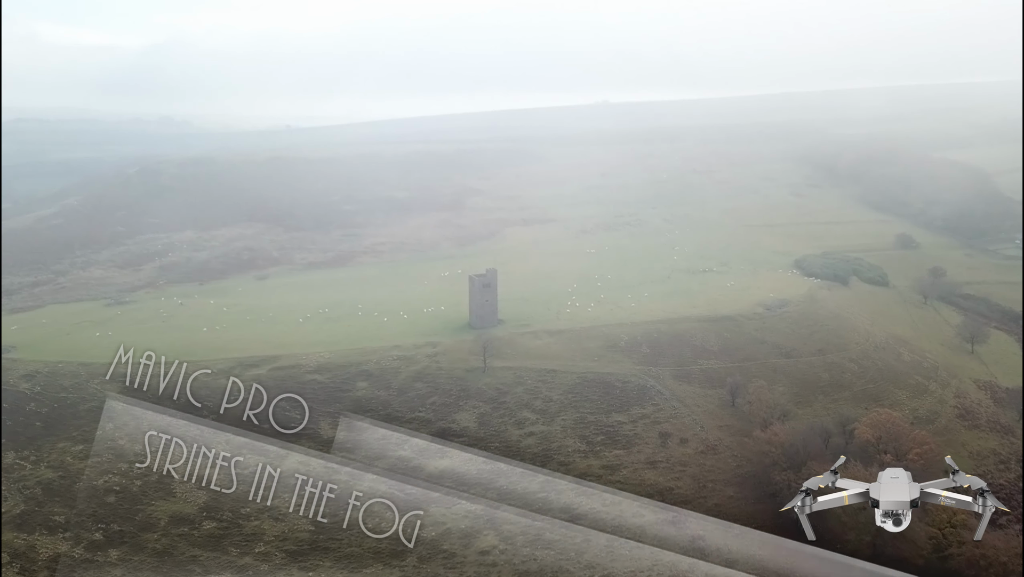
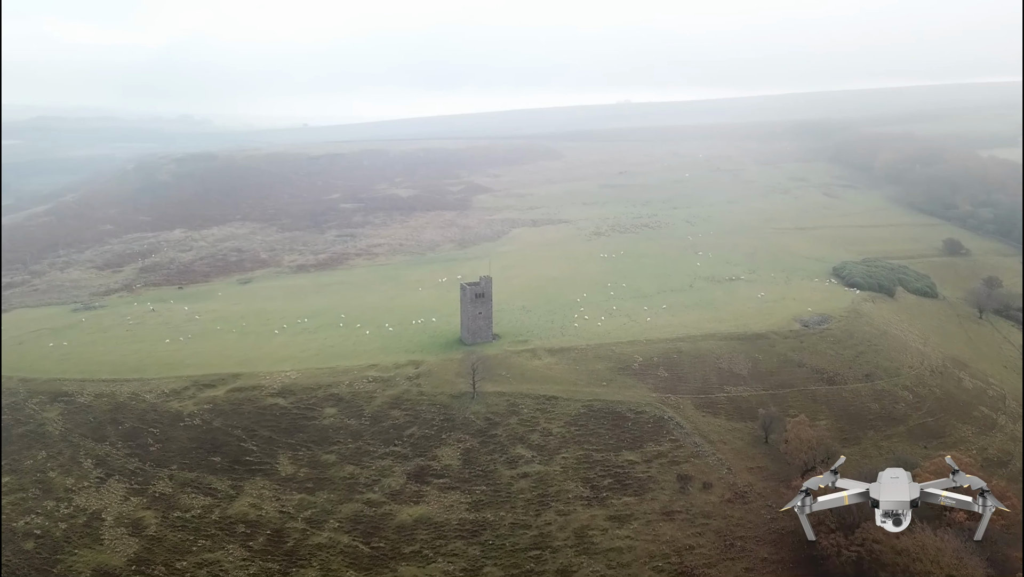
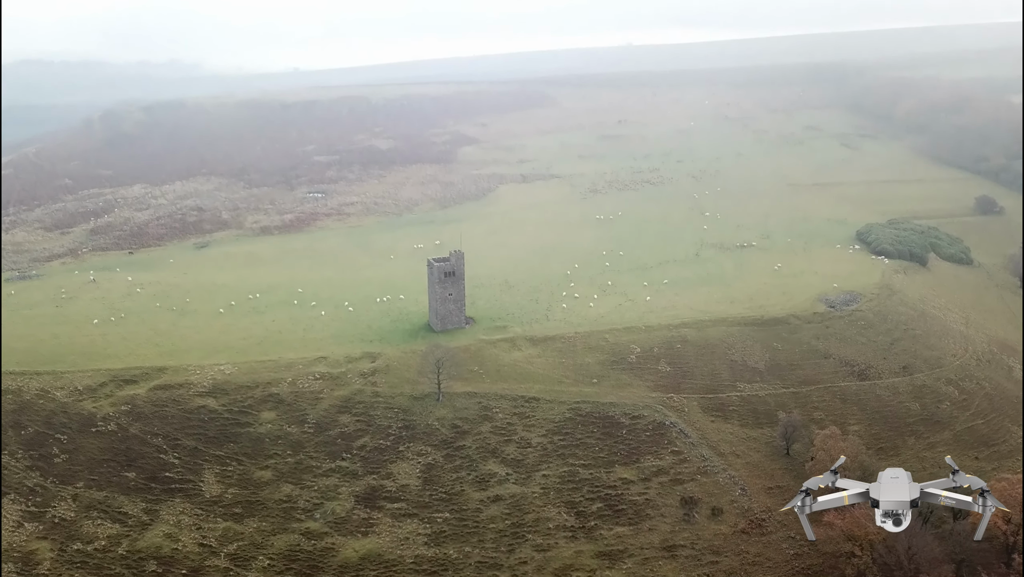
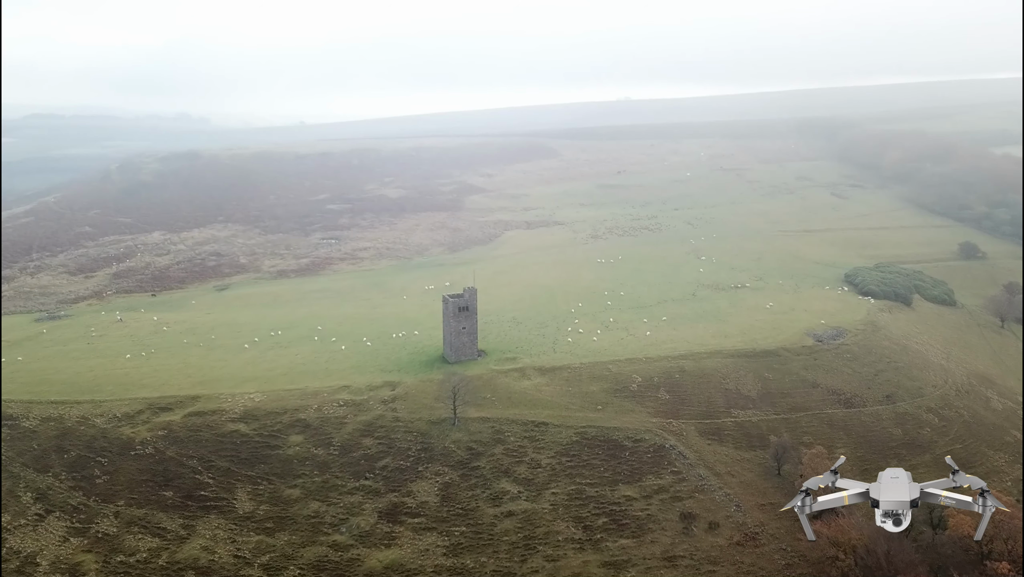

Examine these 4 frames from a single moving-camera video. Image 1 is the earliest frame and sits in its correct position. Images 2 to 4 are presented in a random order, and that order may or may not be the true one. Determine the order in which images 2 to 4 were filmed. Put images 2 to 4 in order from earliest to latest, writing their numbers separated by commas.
2, 4, 3
